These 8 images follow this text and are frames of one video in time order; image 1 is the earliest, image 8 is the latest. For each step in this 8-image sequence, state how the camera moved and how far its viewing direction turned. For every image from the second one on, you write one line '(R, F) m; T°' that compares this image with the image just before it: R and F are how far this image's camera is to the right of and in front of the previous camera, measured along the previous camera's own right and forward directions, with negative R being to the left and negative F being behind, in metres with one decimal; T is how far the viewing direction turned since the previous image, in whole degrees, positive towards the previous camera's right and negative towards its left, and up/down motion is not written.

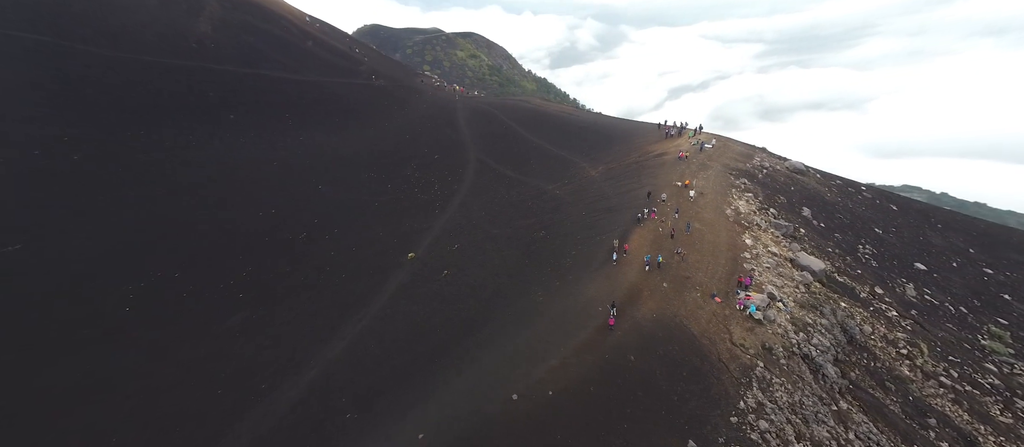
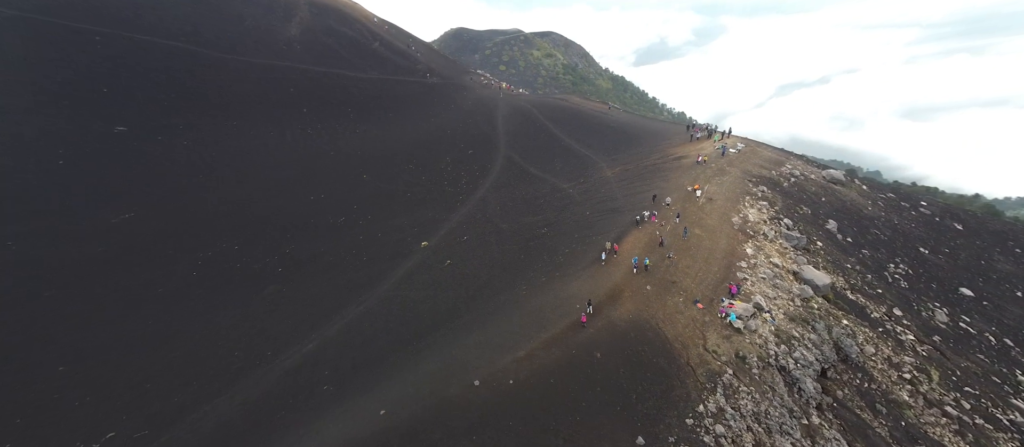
(+2.5, -0.3) m; -5°
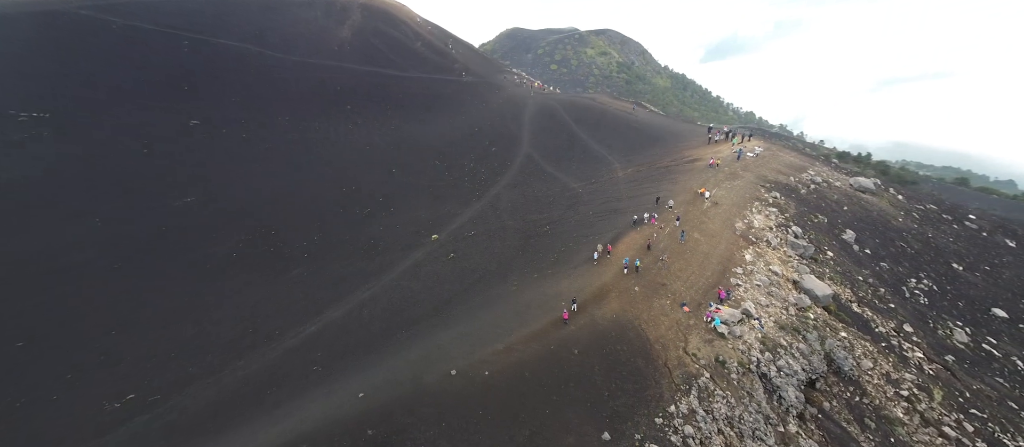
(+1.6, -0.3) m; -3°
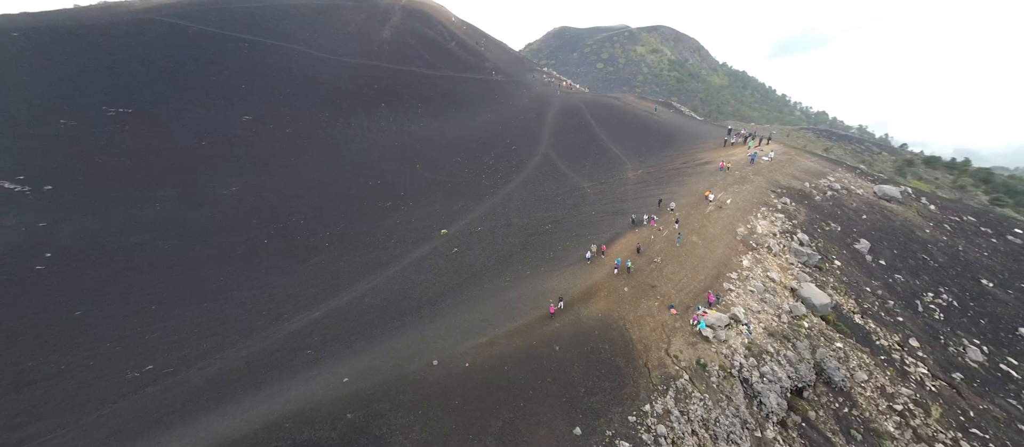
(+1.4, -0.3) m; -3°
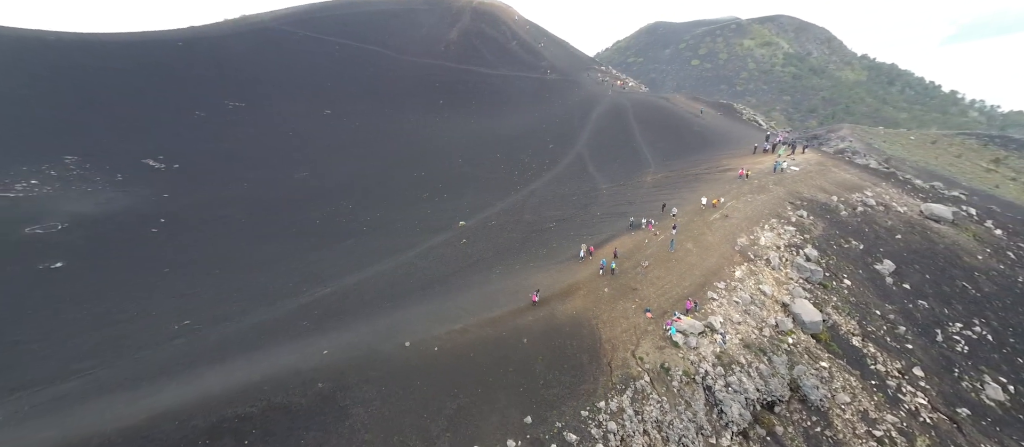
(+2.5, -0.6) m; -5°
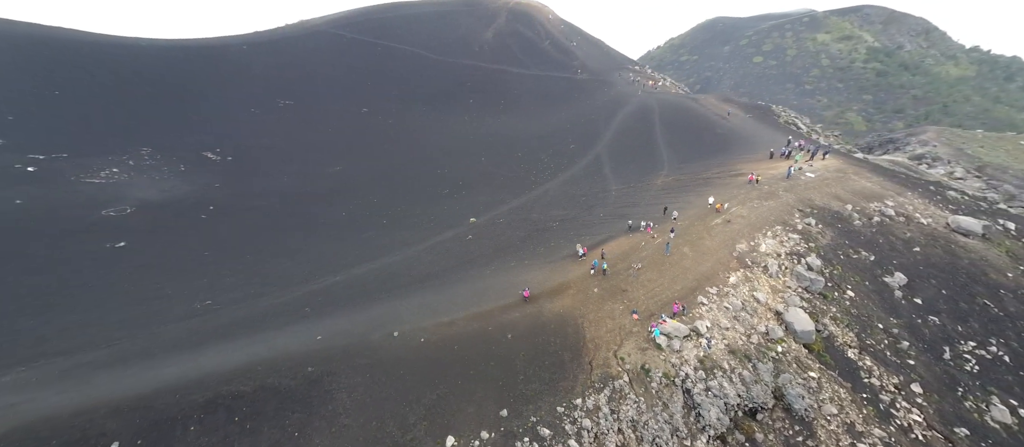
(+1.3, -0.4) m; -3°
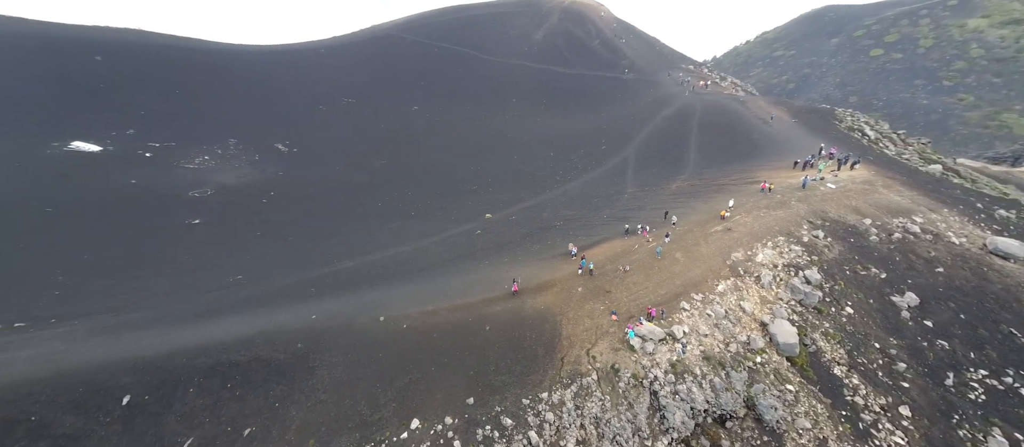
(+1.9, -0.7) m; -4°
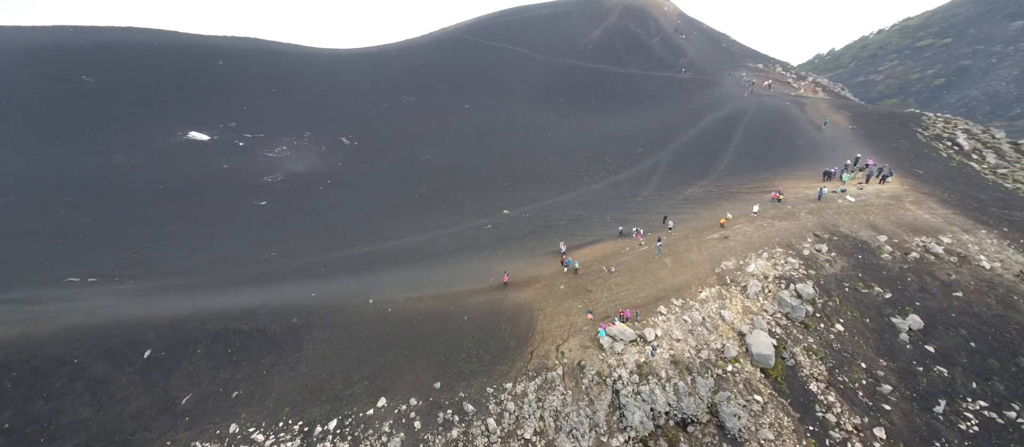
(+2.0, -0.8) m; -4°
